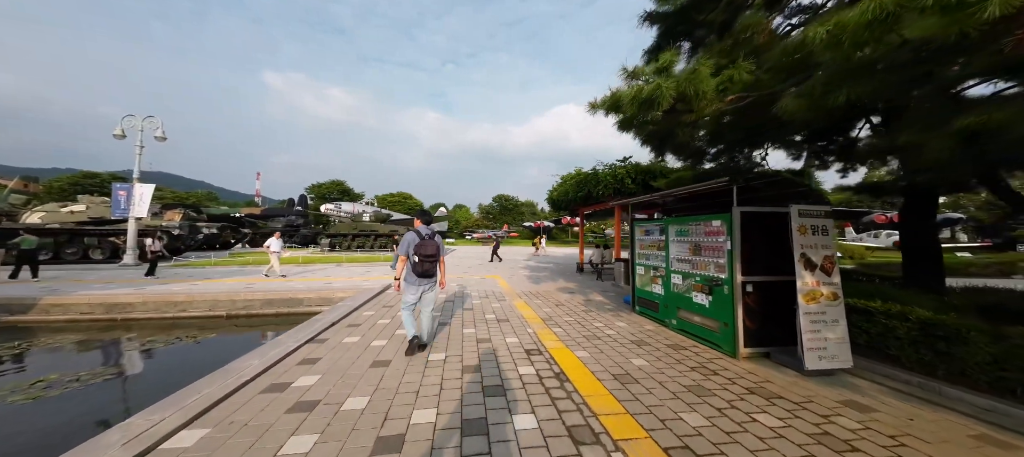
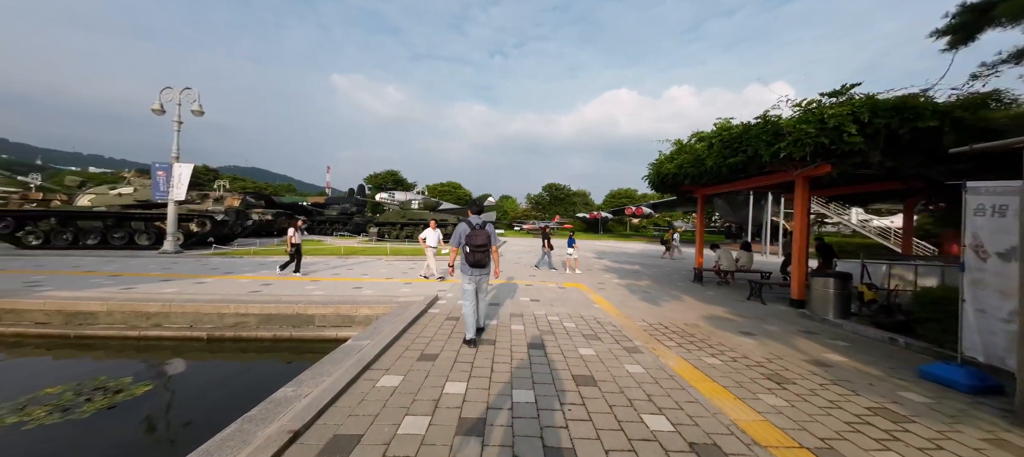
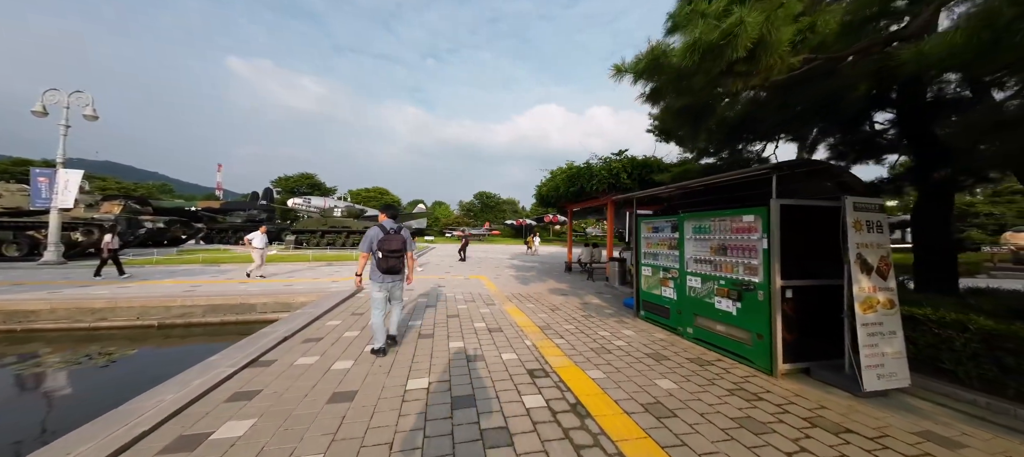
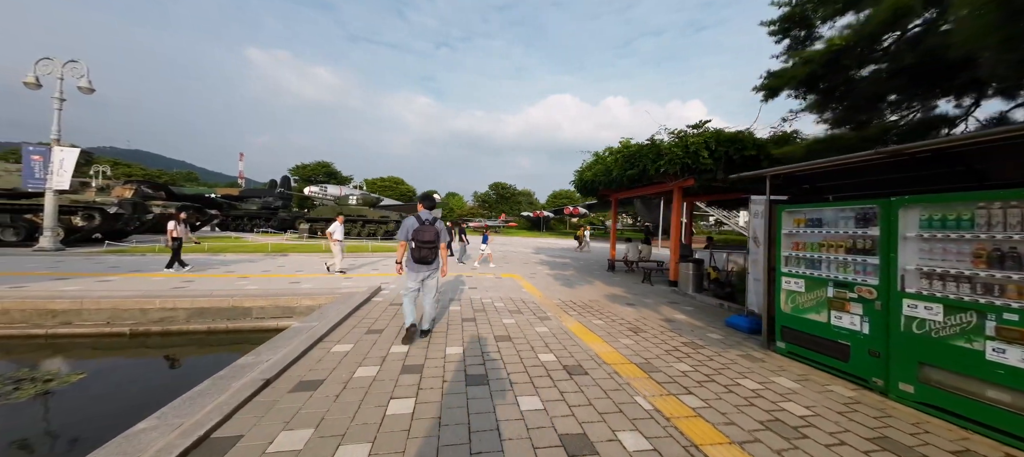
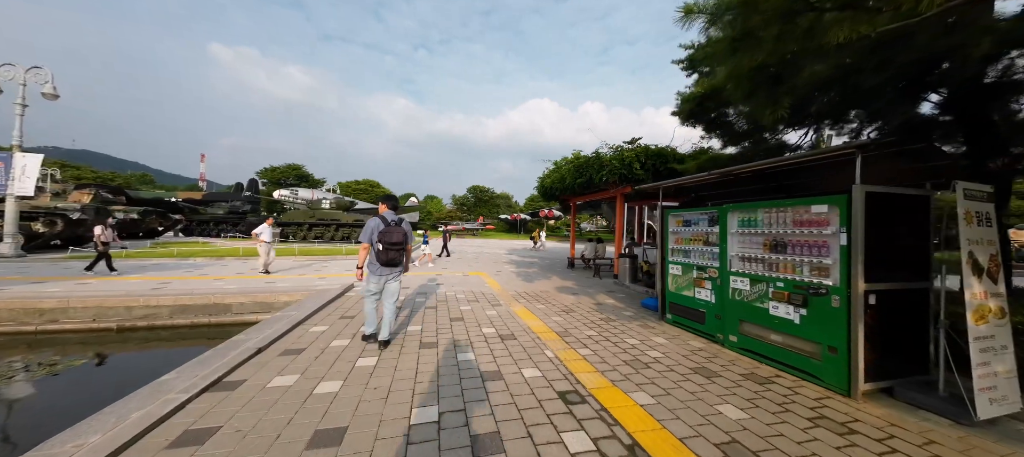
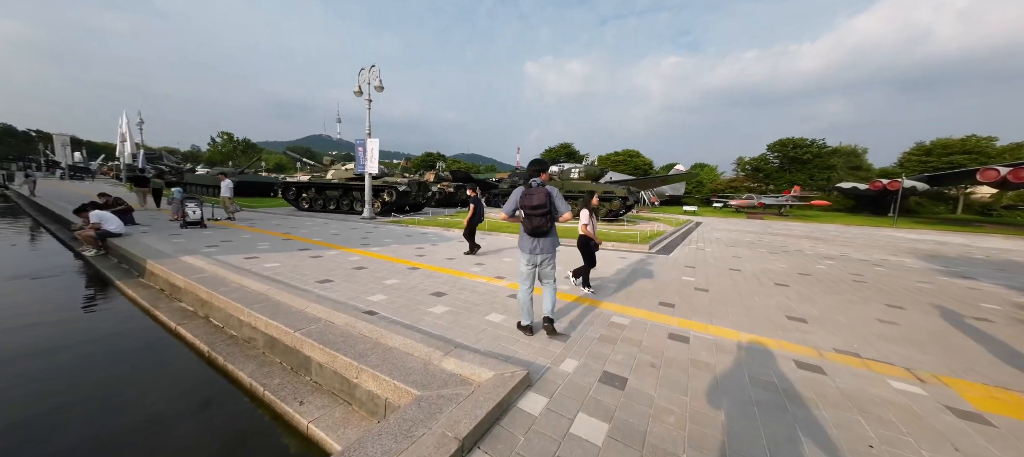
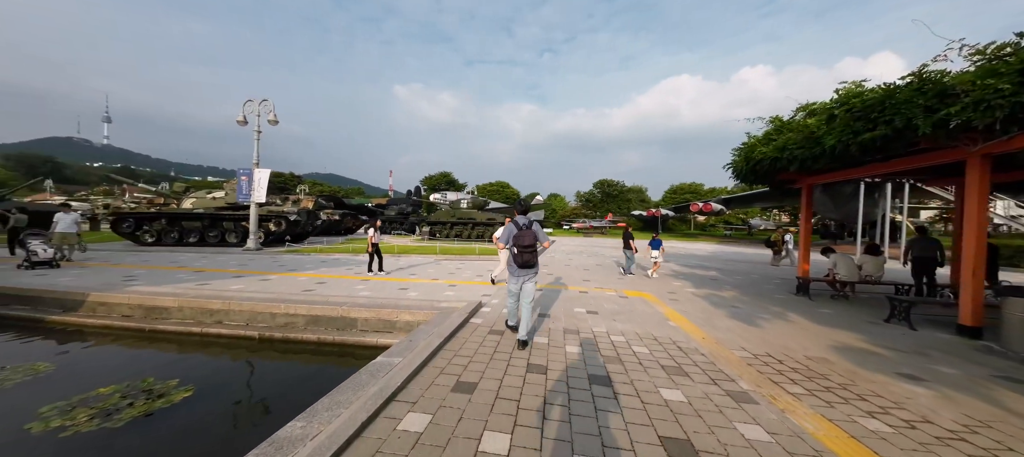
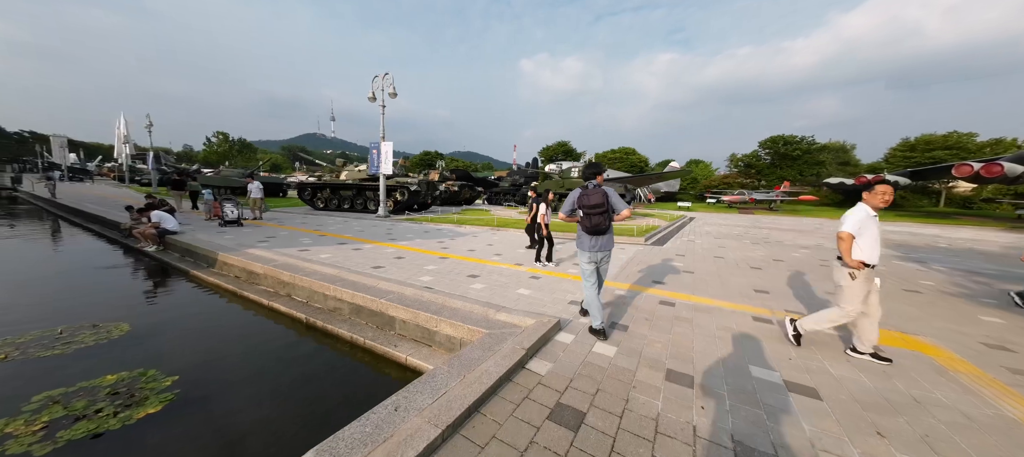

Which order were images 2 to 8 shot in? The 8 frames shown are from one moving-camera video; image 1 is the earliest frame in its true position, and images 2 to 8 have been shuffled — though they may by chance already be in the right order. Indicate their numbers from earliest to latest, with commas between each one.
3, 5, 4, 2, 7, 8, 6
